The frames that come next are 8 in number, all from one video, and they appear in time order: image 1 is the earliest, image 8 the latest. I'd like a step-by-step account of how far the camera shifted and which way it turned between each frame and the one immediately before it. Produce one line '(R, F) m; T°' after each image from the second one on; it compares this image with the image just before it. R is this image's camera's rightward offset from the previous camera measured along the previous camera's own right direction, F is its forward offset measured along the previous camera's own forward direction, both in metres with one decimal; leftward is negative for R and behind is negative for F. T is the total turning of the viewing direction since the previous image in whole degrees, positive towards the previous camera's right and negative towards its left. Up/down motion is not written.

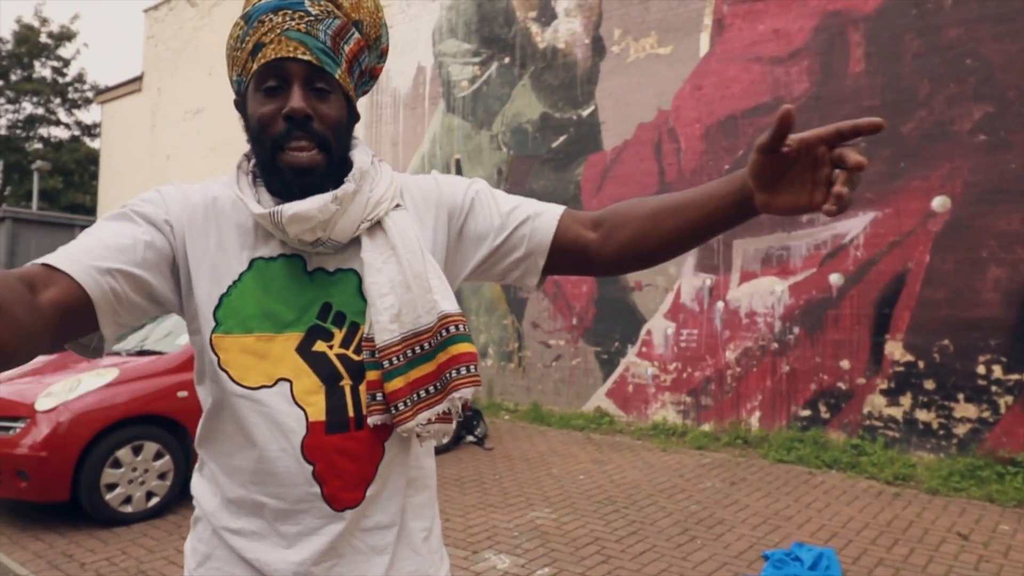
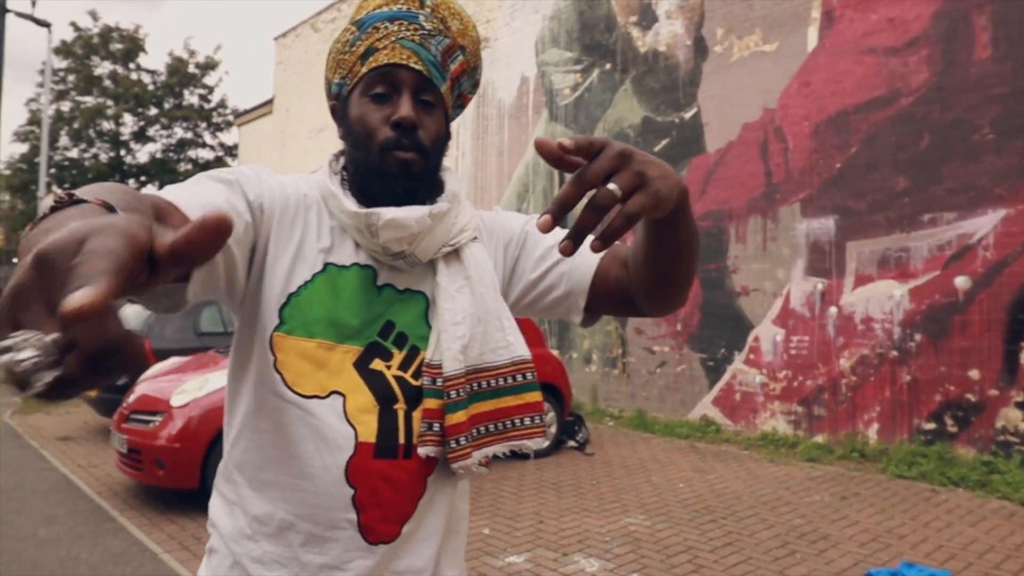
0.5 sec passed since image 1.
(+0.3, 0.0) m; -9°
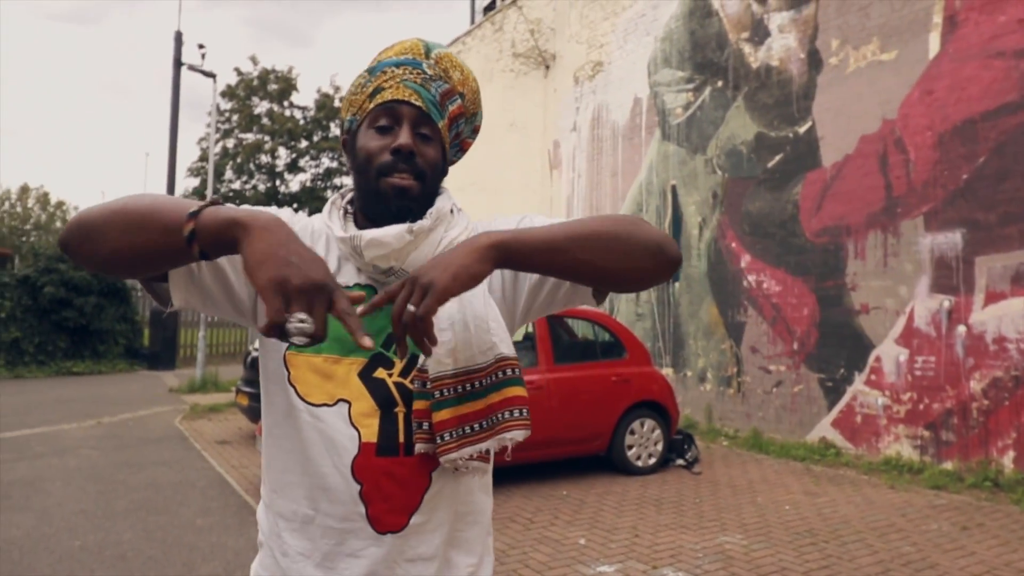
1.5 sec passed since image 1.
(+0.3, -0.1) m; -10°
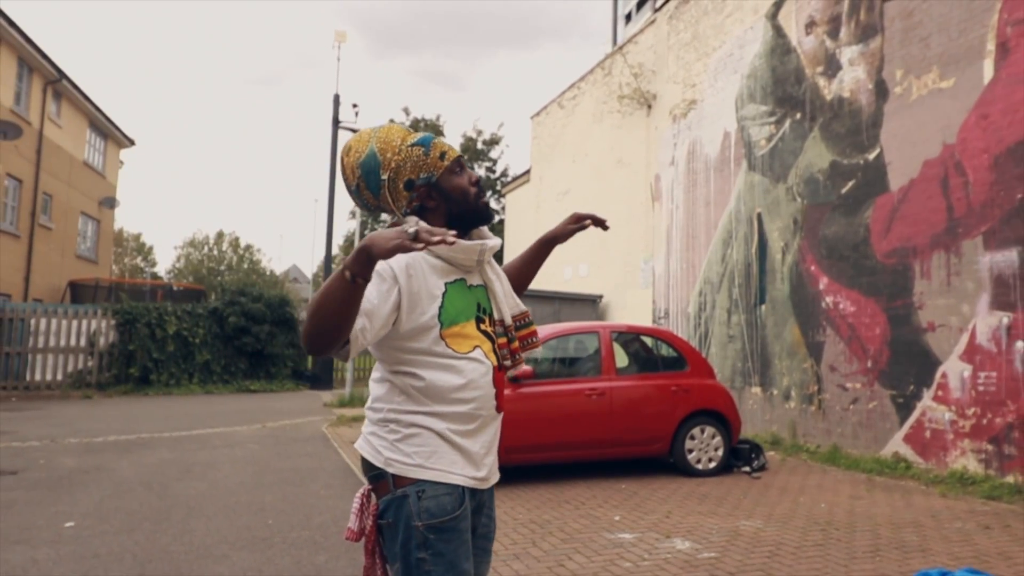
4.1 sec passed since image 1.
(+0.9, -0.9) m; -11°
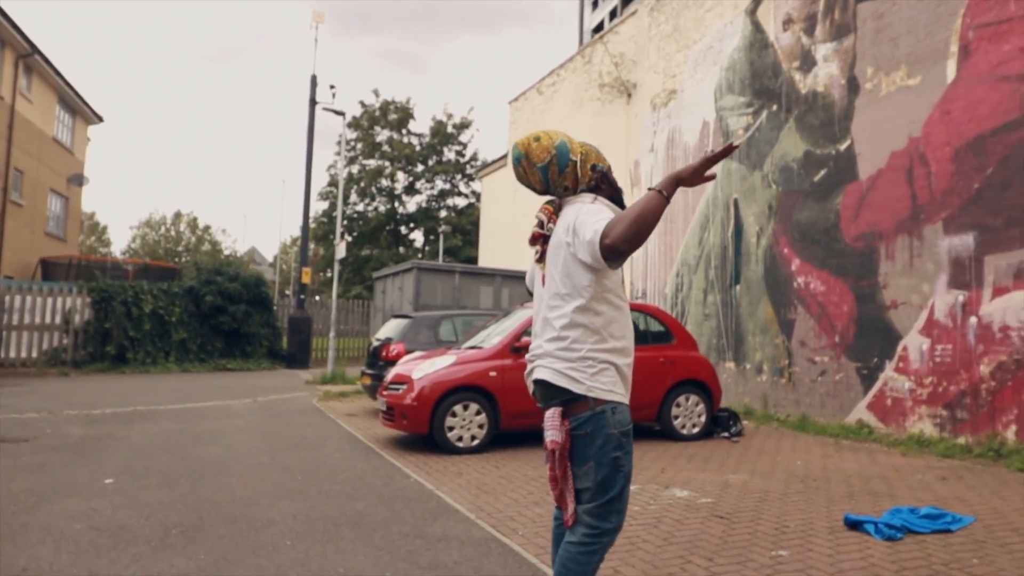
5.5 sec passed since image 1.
(-0.4, -0.5) m; +3°
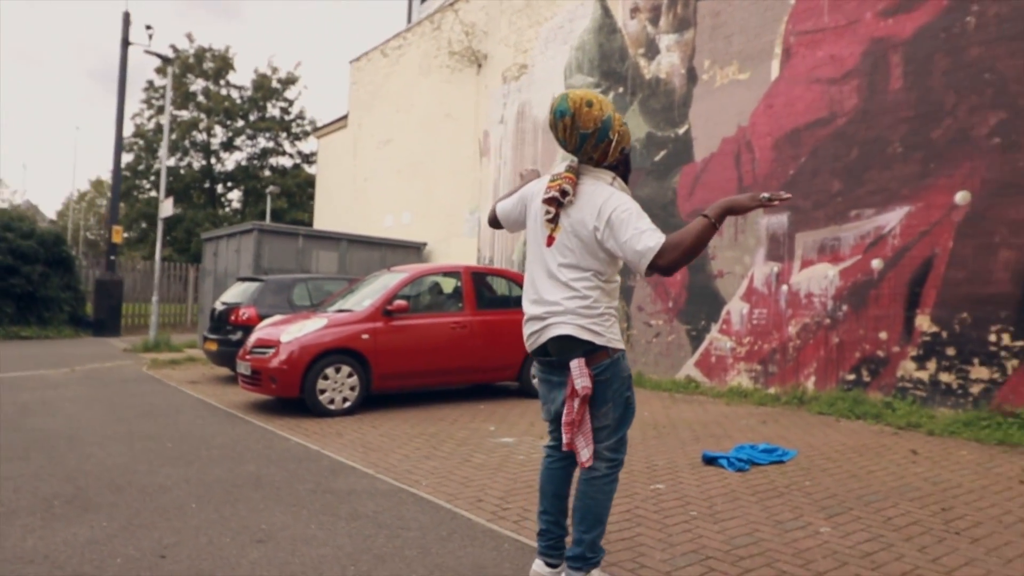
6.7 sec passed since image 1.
(-0.6, -0.4) m; +13°
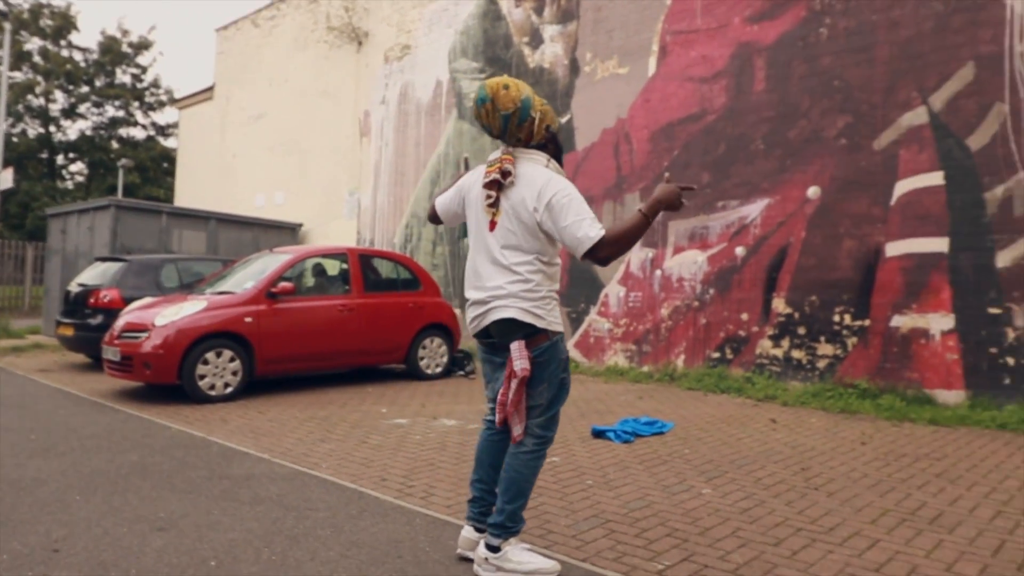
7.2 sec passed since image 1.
(-0.4, -0.2) m; +10°
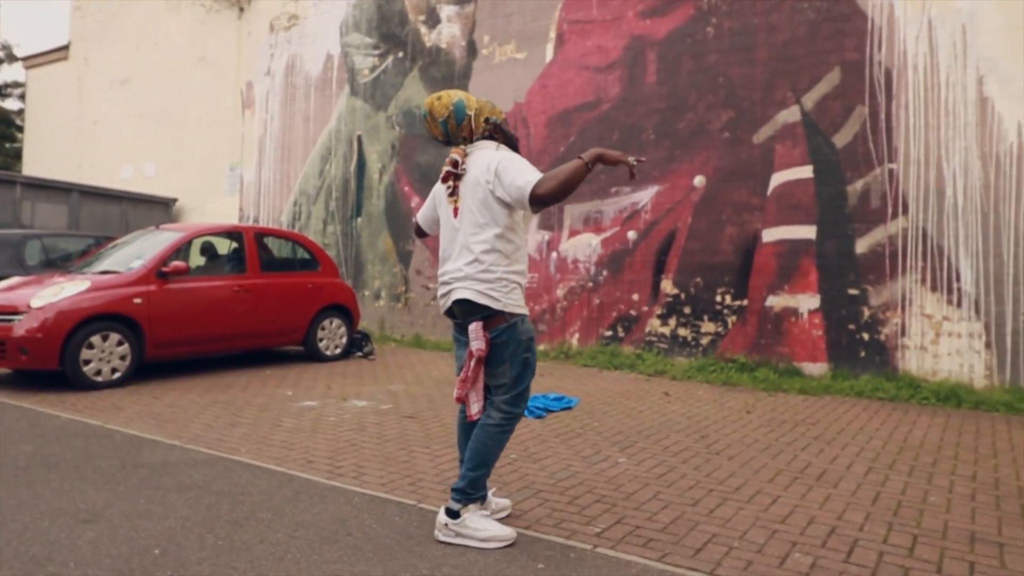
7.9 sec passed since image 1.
(-0.7, -0.1) m; +11°
